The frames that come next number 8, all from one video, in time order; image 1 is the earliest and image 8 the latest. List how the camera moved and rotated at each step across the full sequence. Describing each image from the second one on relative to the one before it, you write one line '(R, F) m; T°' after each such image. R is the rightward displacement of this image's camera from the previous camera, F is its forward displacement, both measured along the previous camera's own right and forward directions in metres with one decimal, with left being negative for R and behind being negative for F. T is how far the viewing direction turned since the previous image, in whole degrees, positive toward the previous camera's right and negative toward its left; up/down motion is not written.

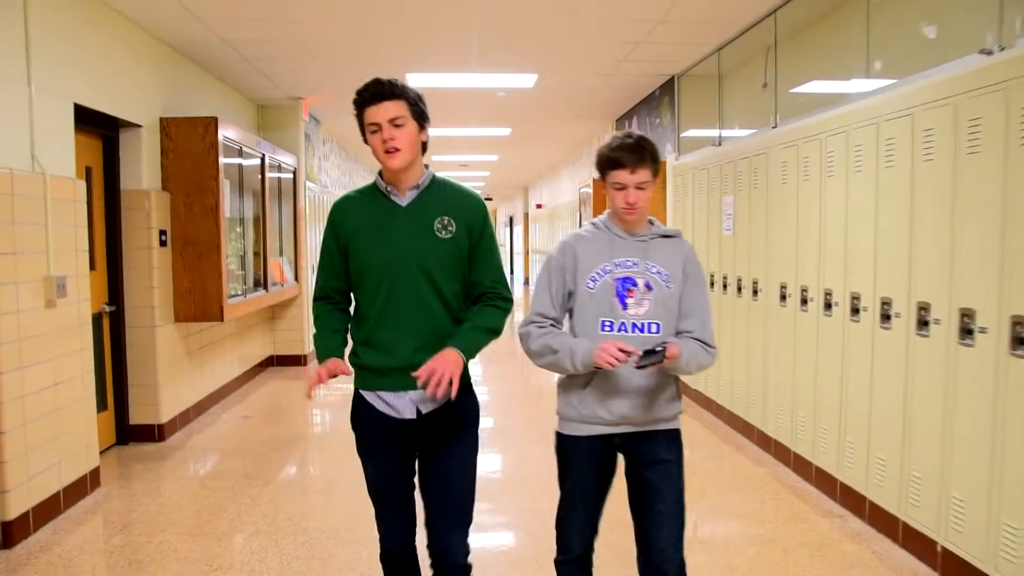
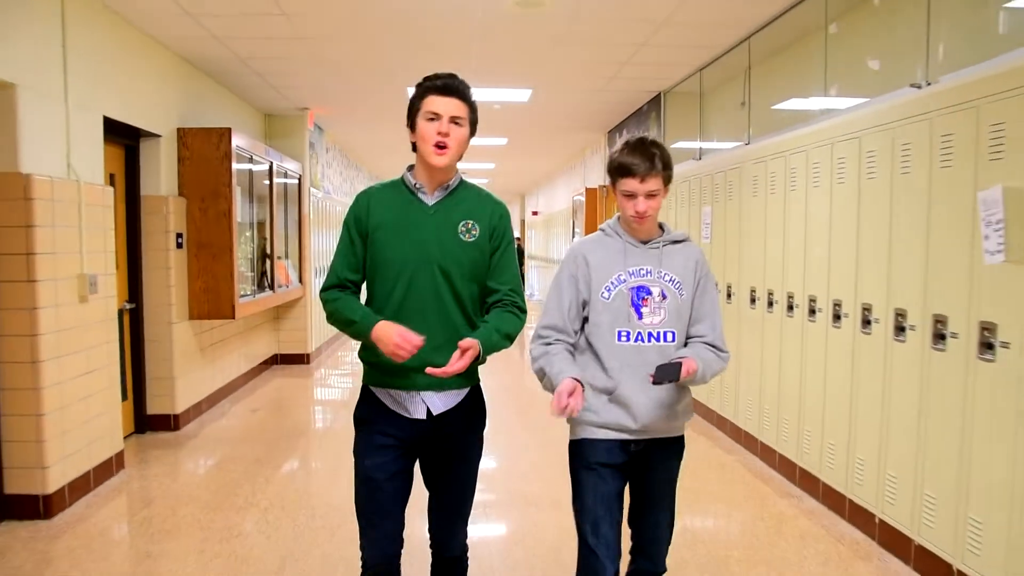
(0.0, -0.3) m; 0°
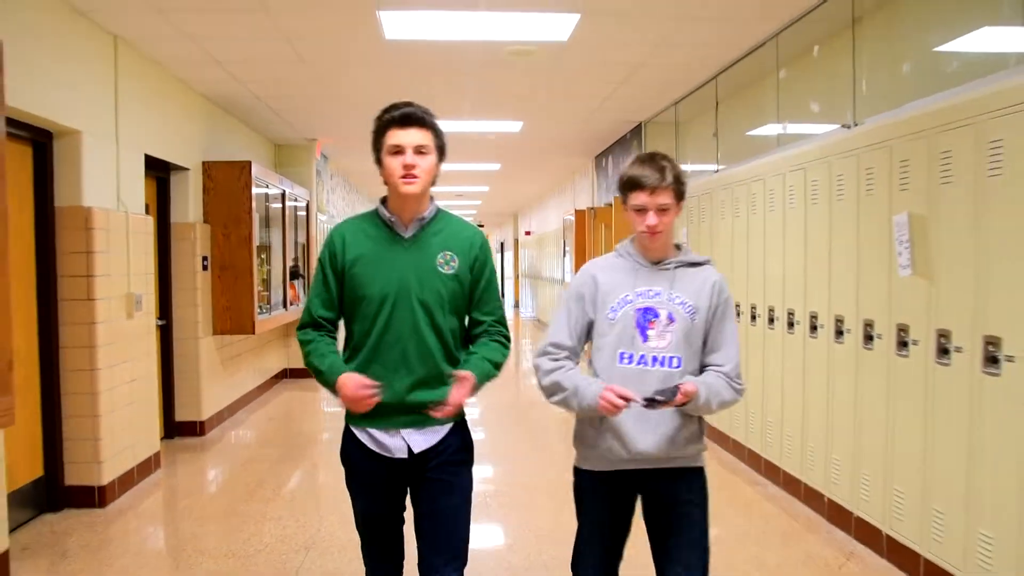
(0.0, -0.5) m; 0°
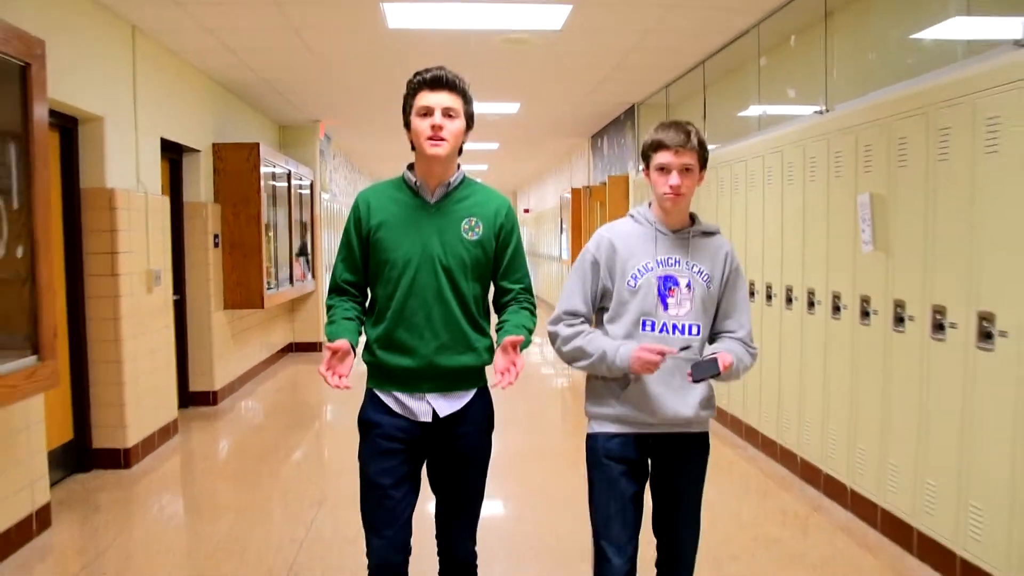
(0.0, -0.3) m; 0°
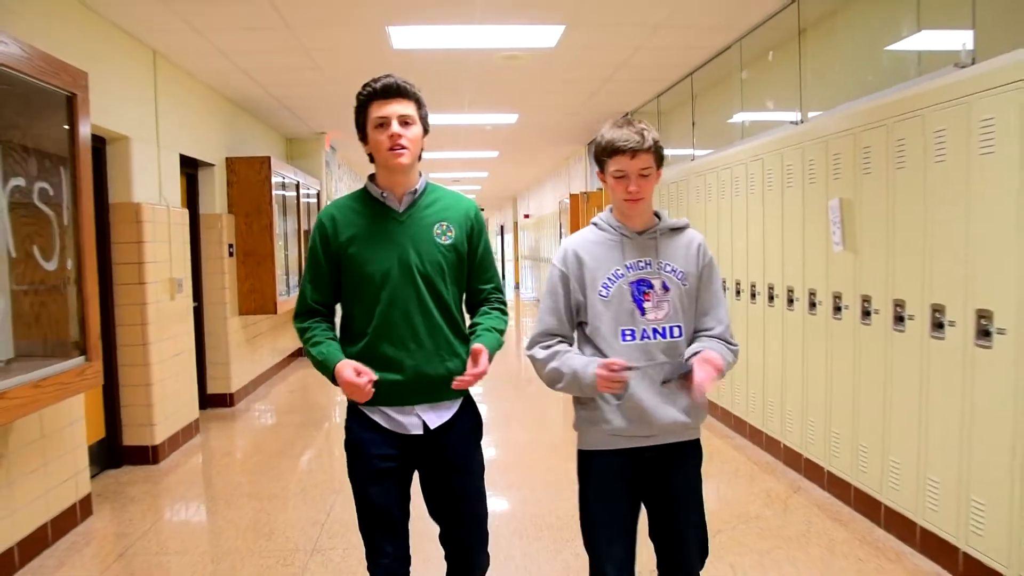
(0.0, -0.3) m; 0°
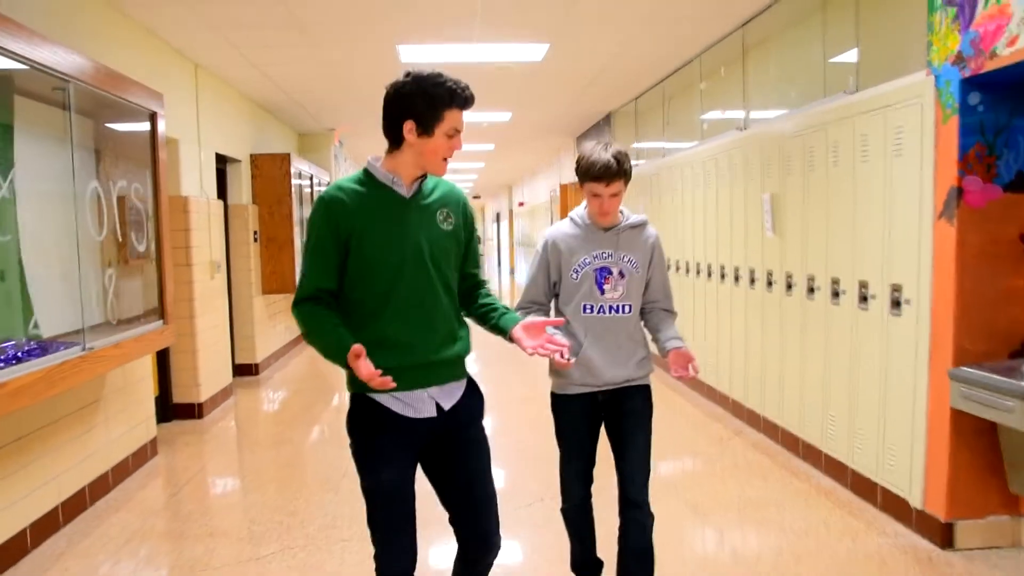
(0.0, -0.8) m; 0°
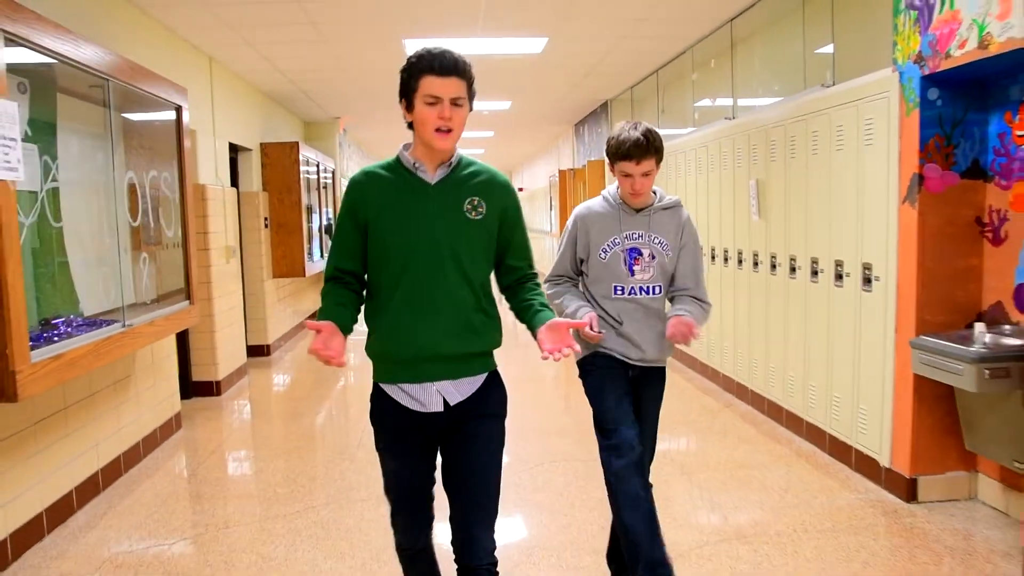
(0.0, -0.3) m; 0°
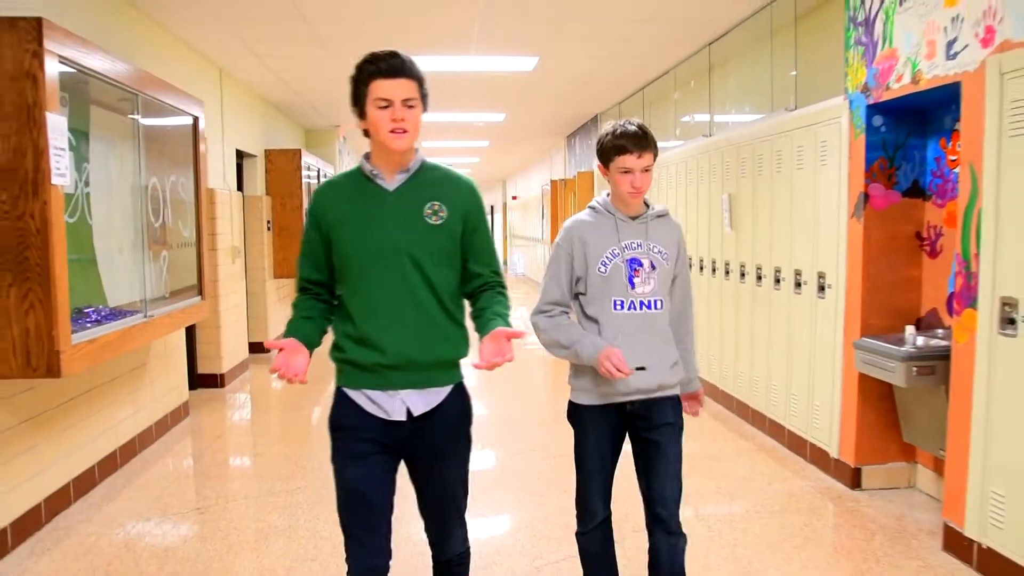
(0.0, -0.3) m; 0°
